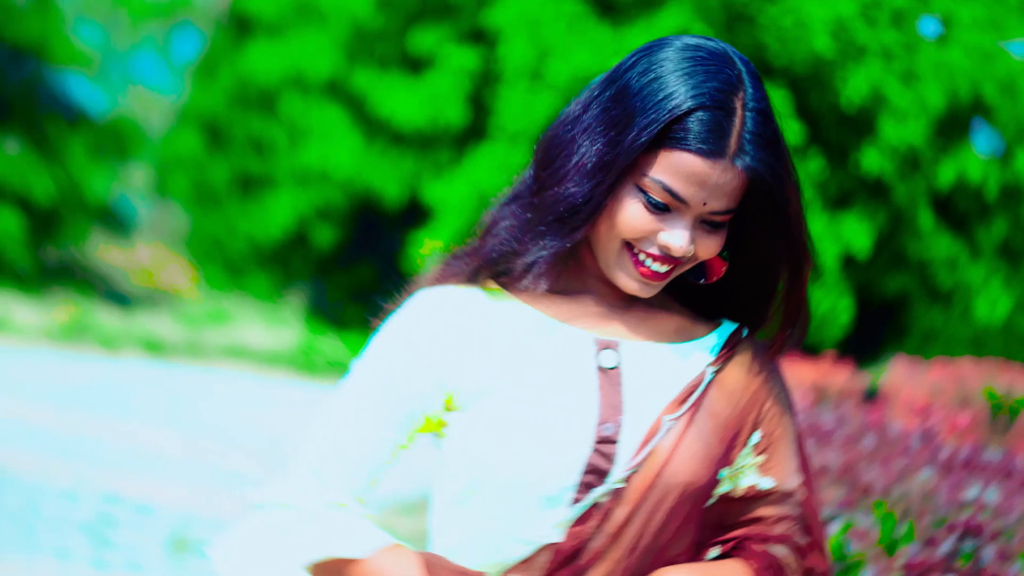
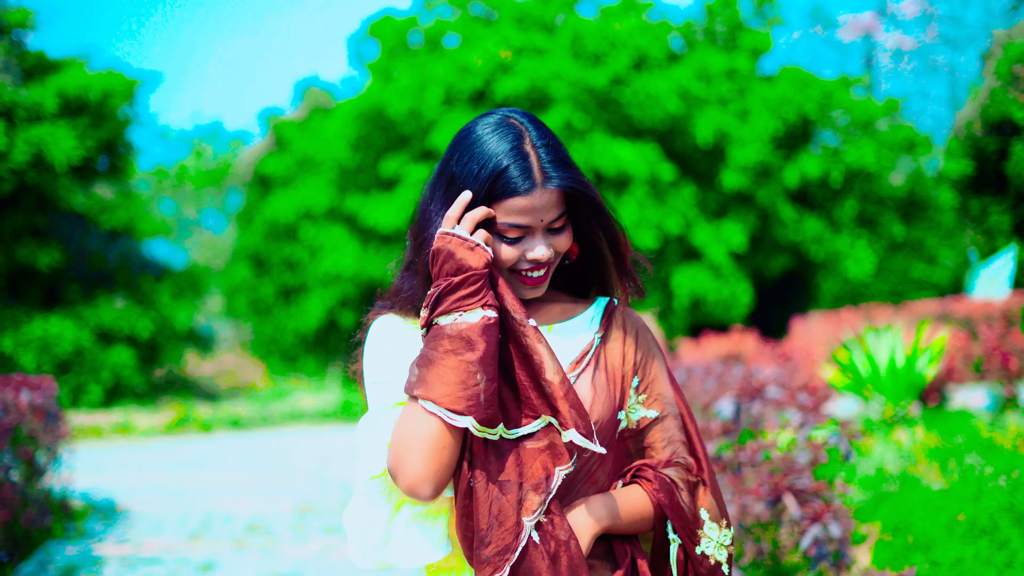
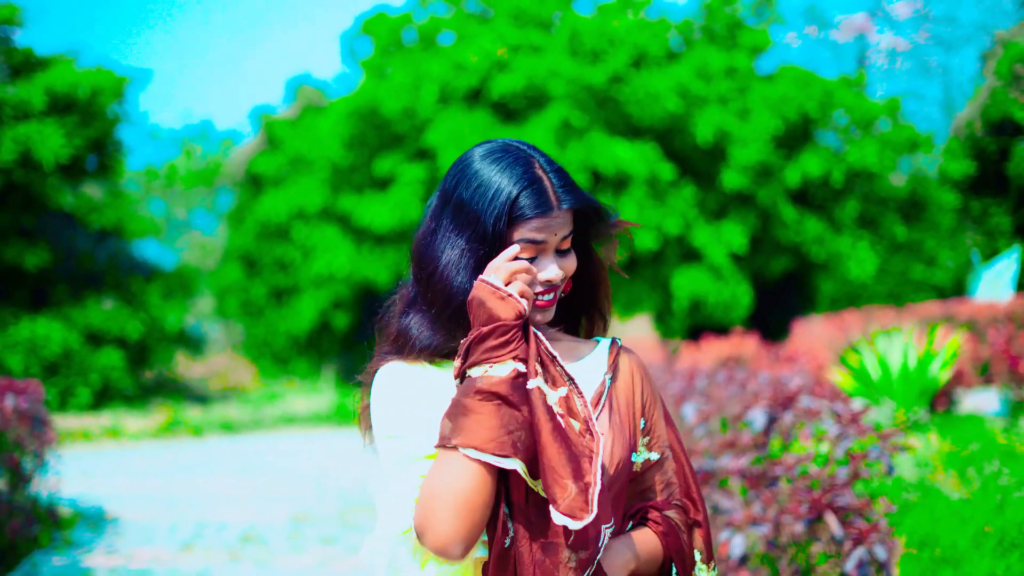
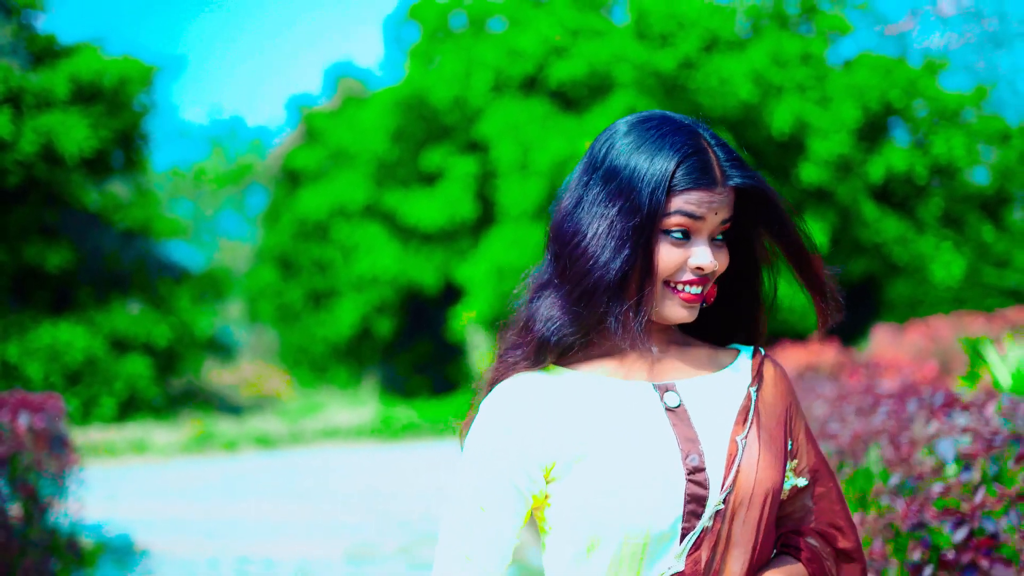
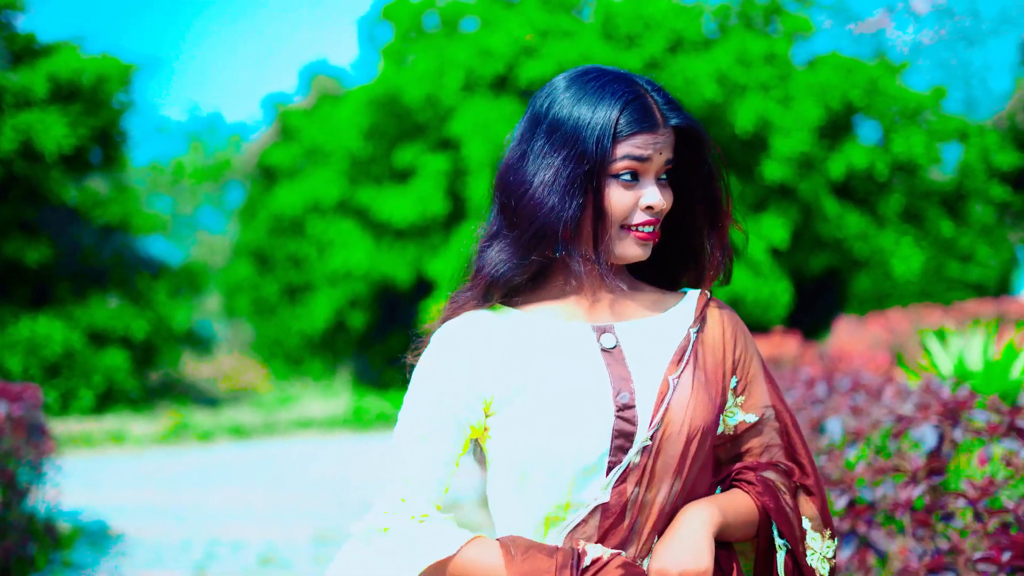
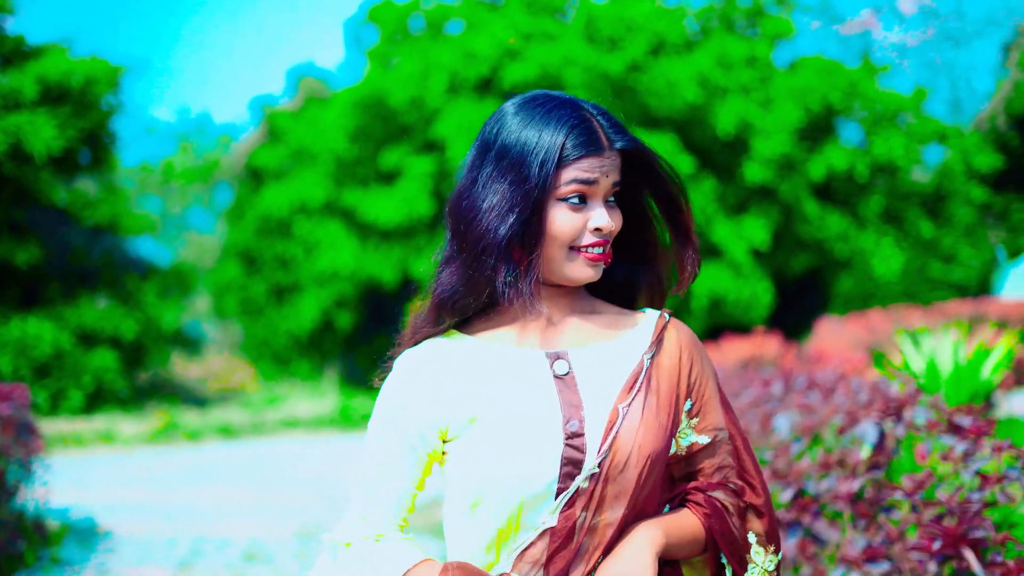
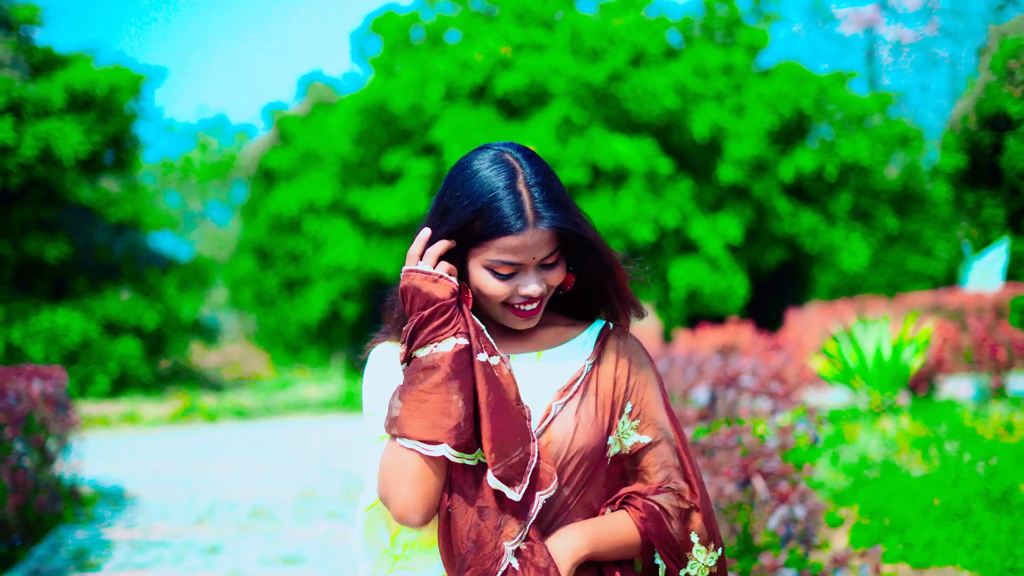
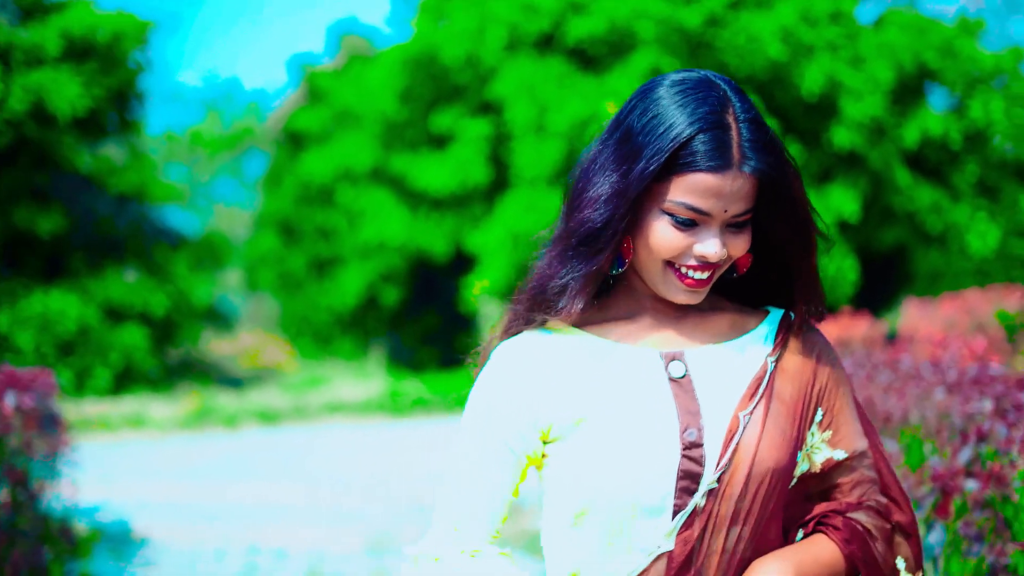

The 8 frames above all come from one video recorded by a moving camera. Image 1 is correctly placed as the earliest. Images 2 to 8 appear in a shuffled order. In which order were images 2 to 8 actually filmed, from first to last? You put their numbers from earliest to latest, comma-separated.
8, 4, 5, 6, 3, 2, 7
